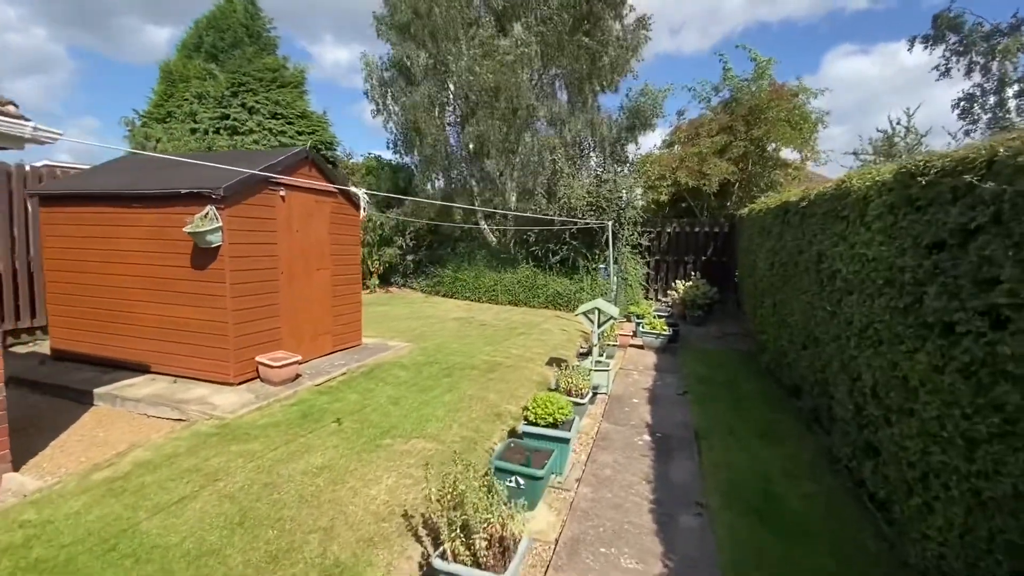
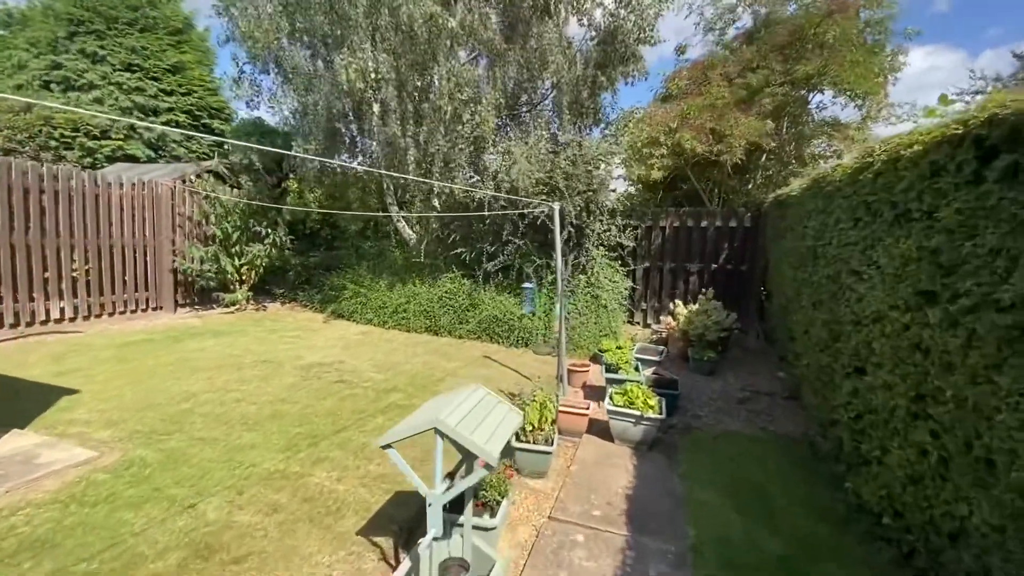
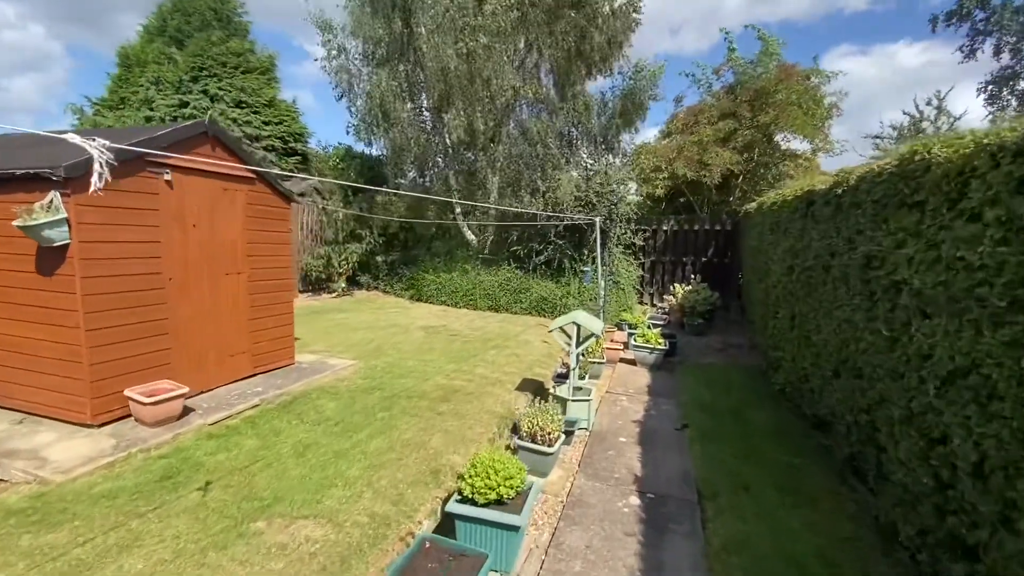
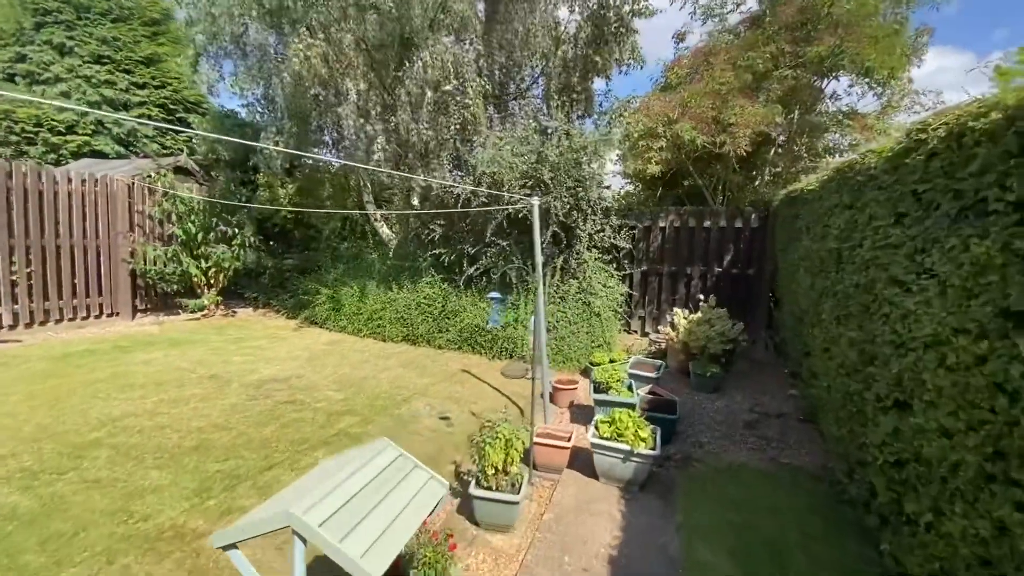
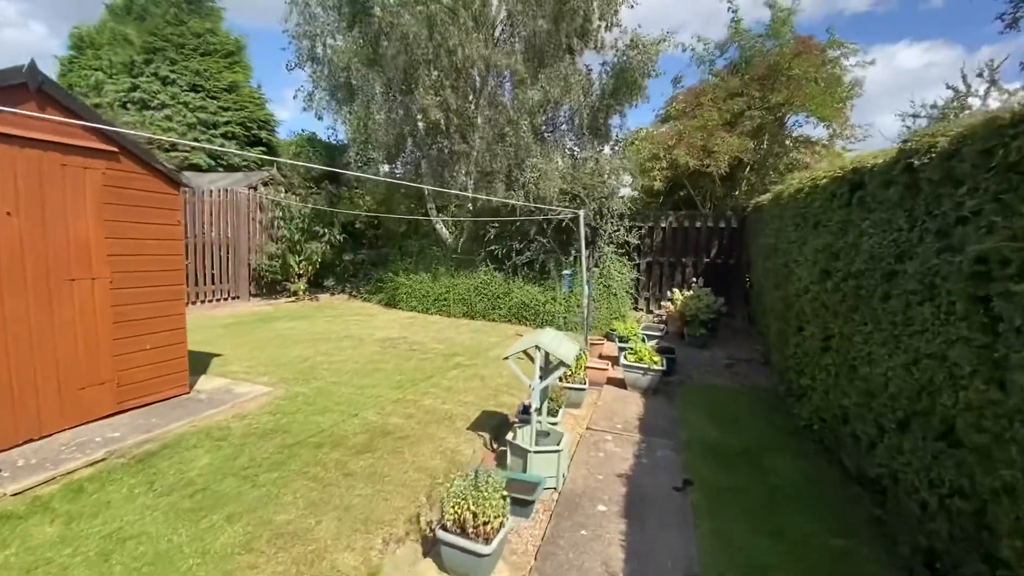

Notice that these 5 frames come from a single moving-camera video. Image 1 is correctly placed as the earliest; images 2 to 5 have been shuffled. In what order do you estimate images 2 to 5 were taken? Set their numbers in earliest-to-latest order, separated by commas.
3, 5, 2, 4
